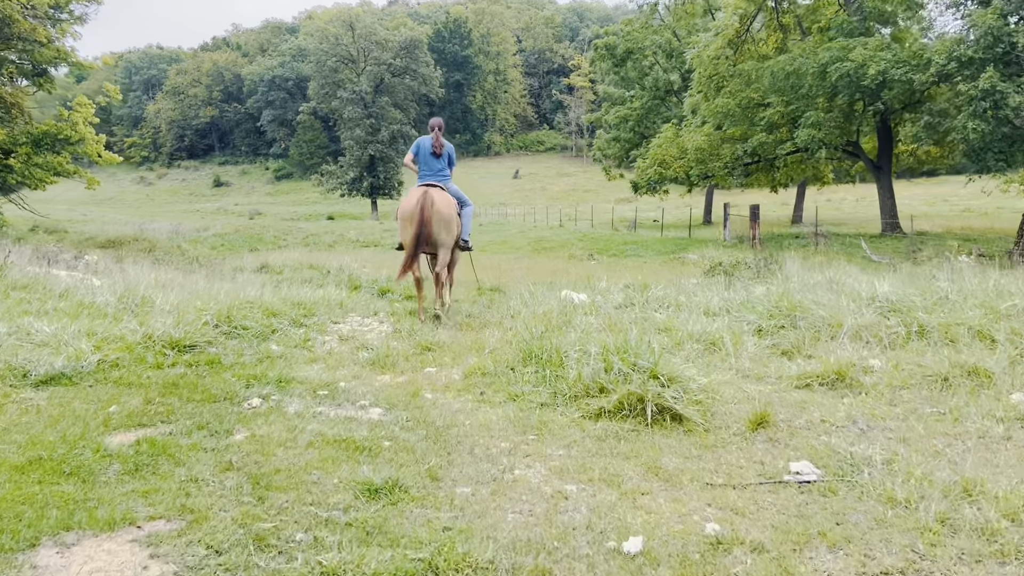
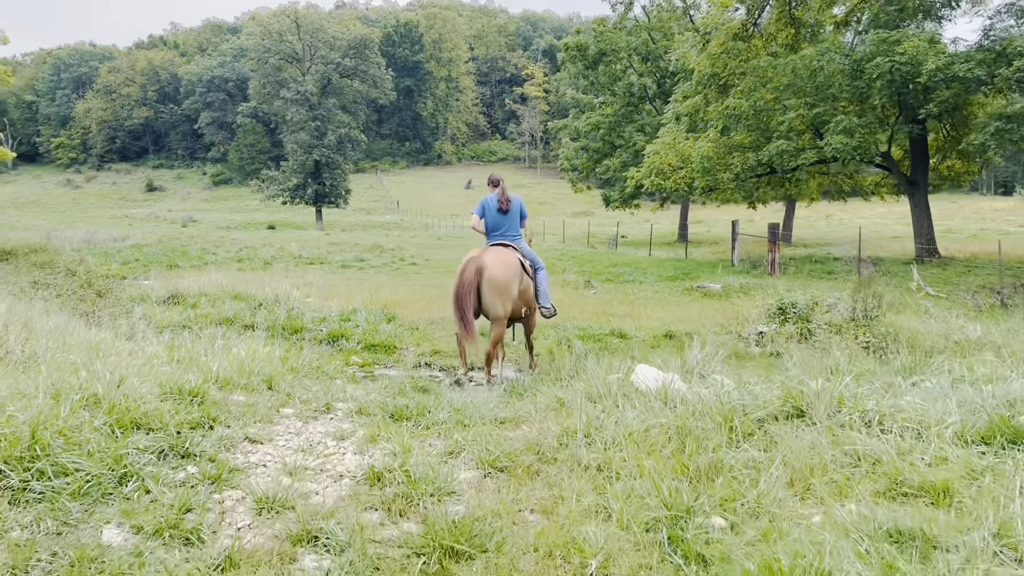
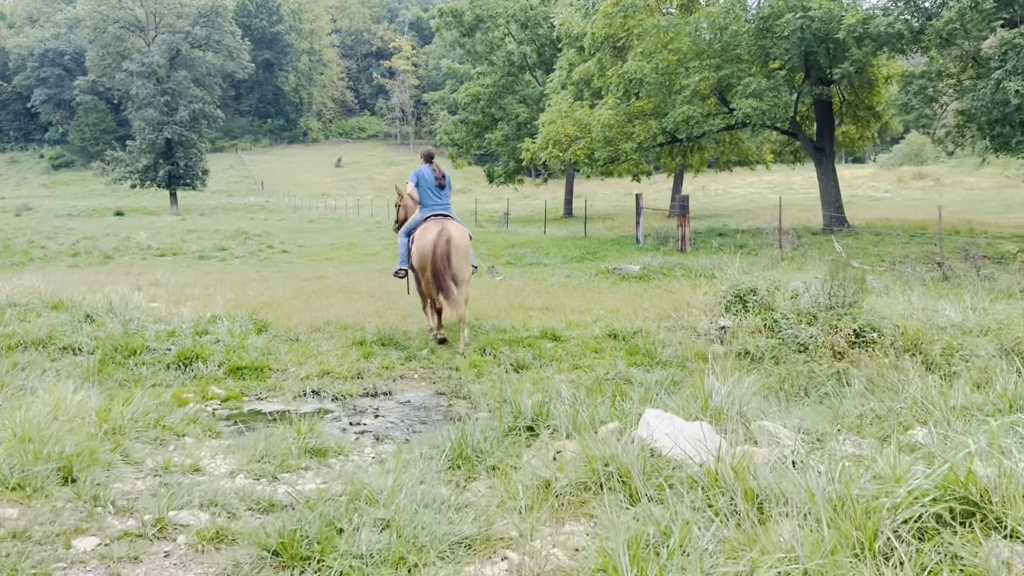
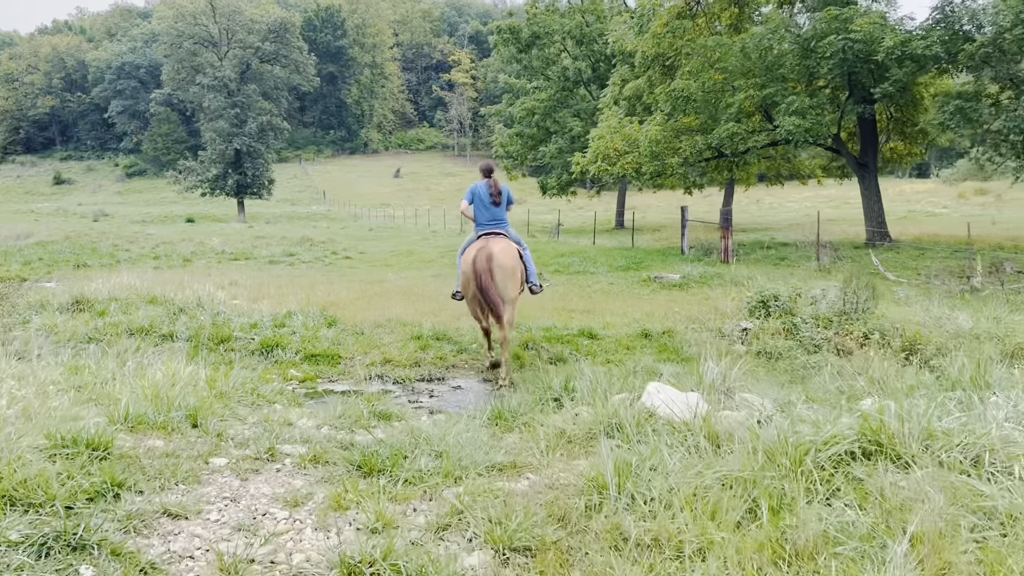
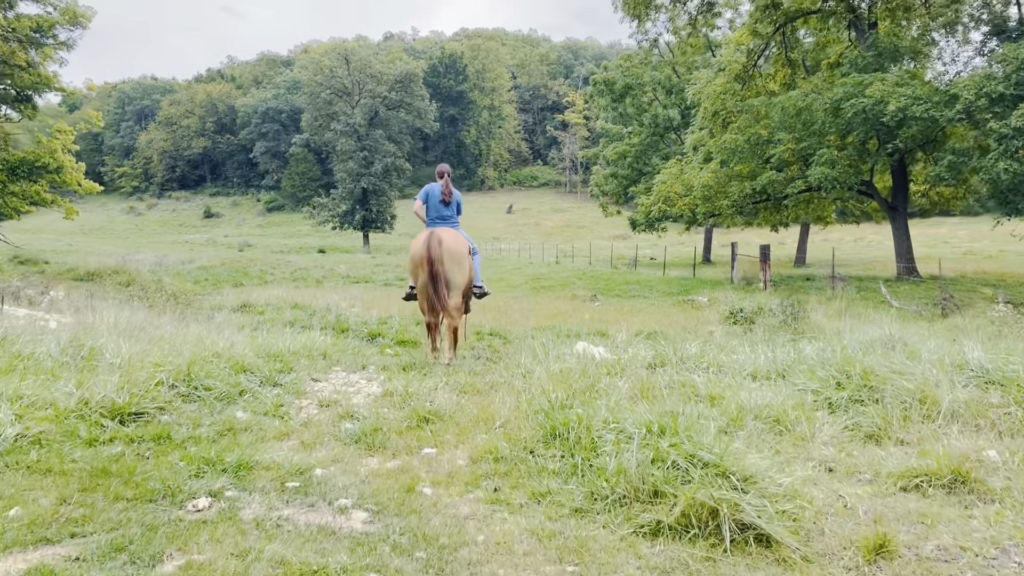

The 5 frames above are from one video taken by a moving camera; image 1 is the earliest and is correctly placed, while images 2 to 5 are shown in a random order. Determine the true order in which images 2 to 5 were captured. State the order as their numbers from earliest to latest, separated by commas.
5, 2, 4, 3
